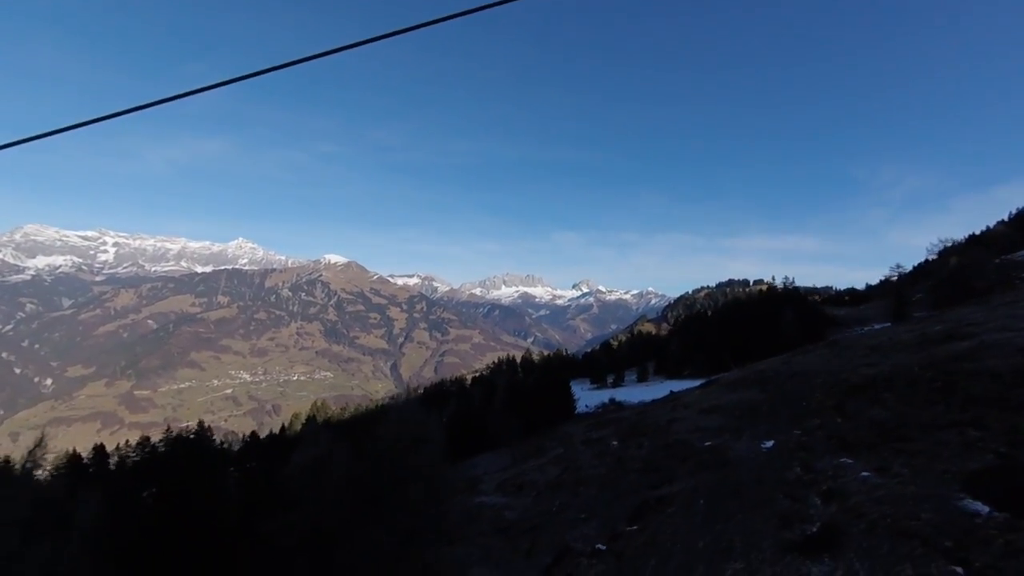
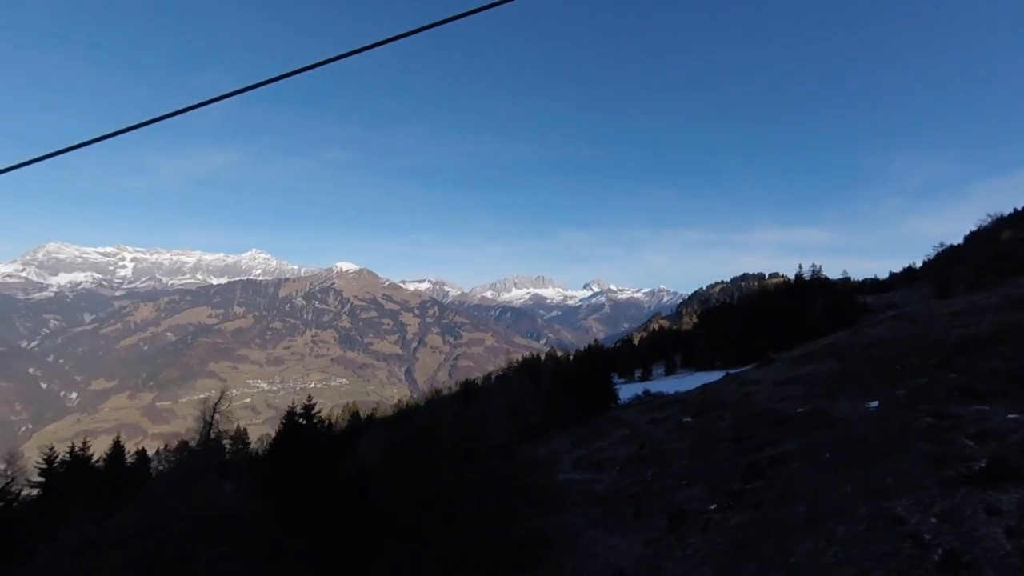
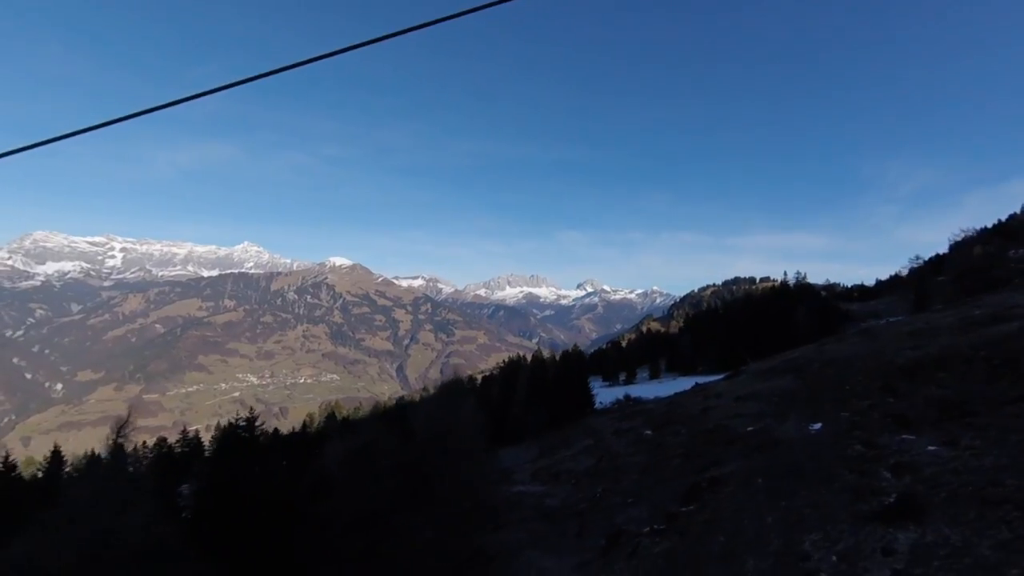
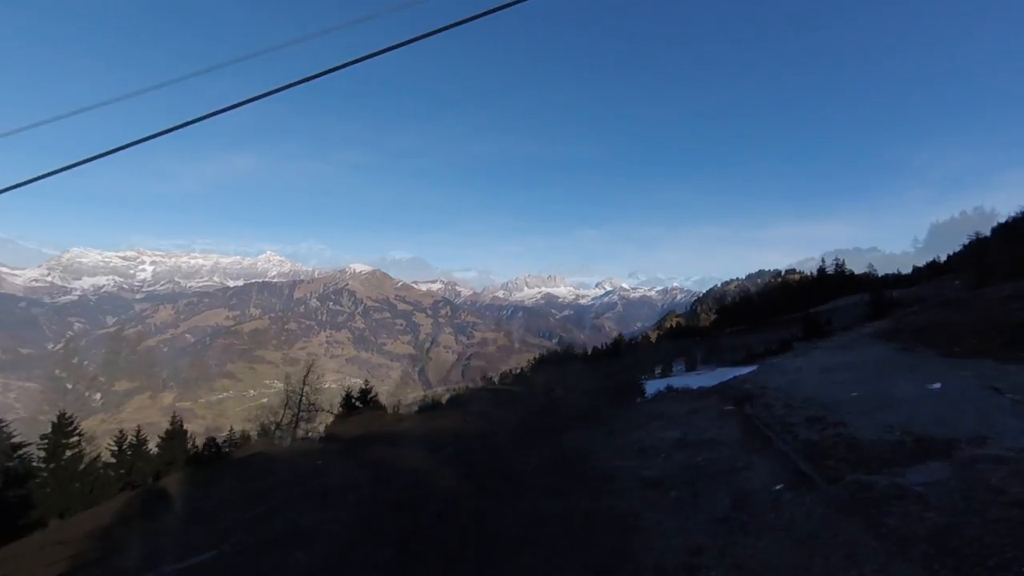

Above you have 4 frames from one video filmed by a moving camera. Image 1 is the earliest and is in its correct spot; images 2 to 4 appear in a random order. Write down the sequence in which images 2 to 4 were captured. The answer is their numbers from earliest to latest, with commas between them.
3, 2, 4
